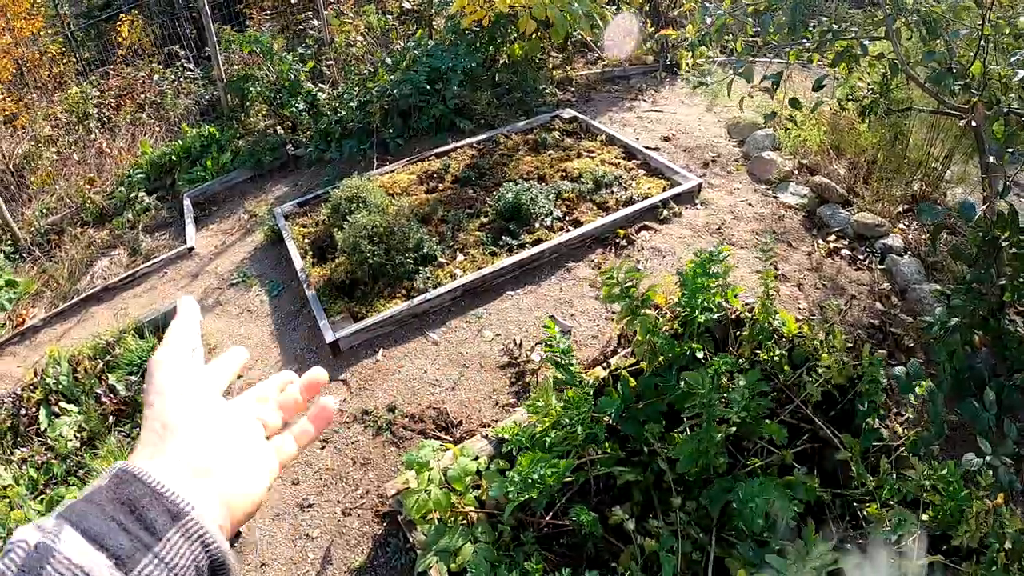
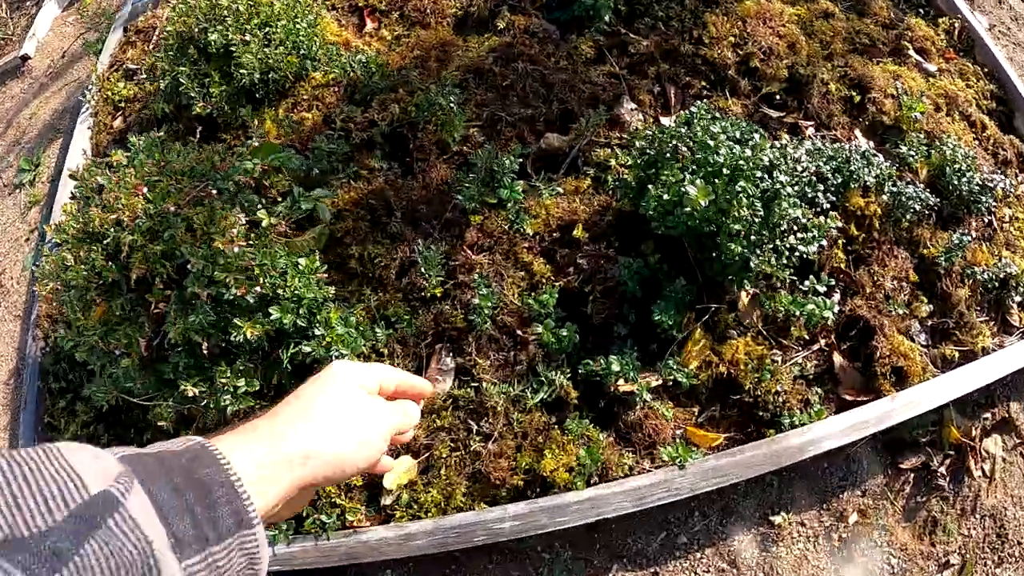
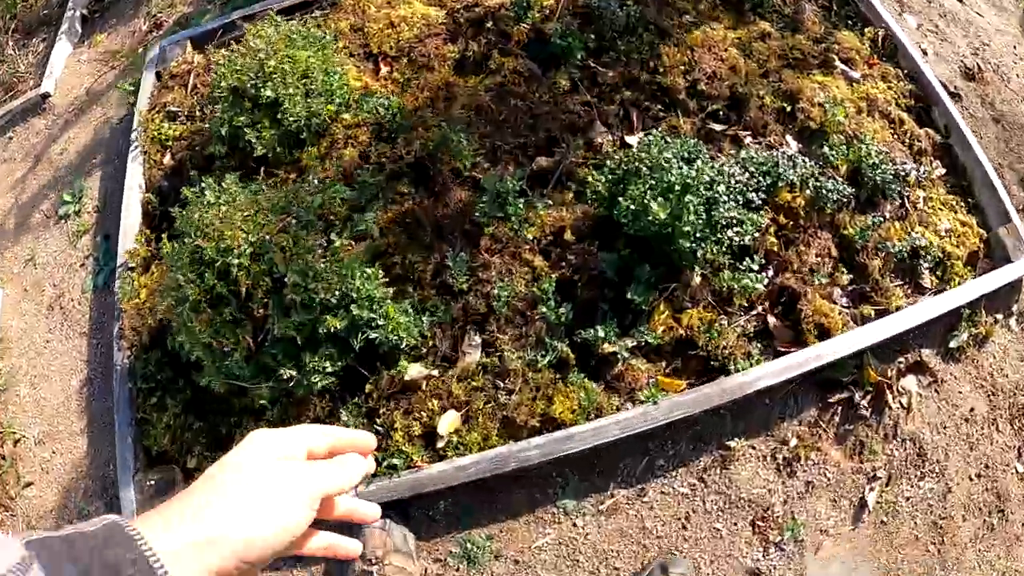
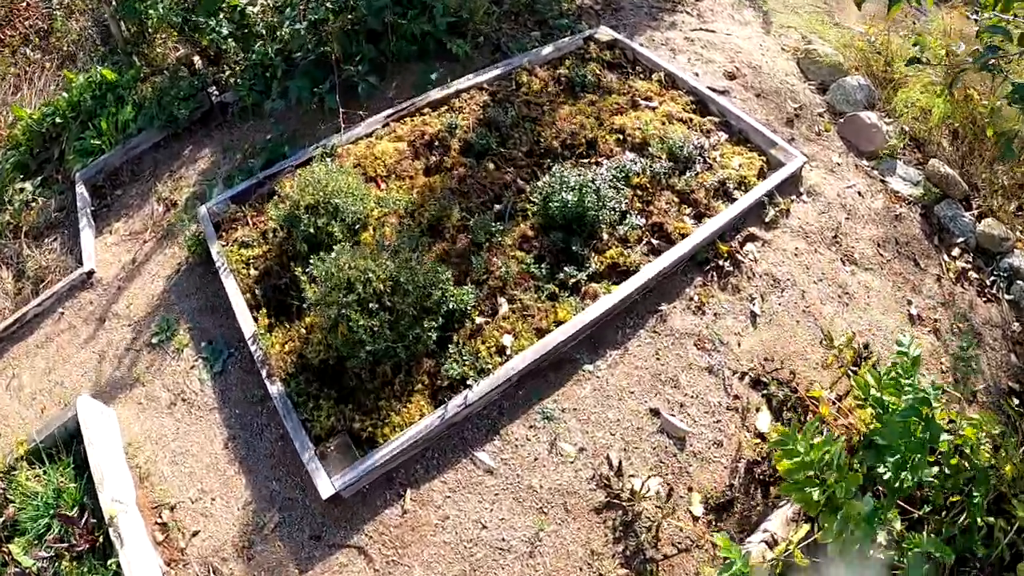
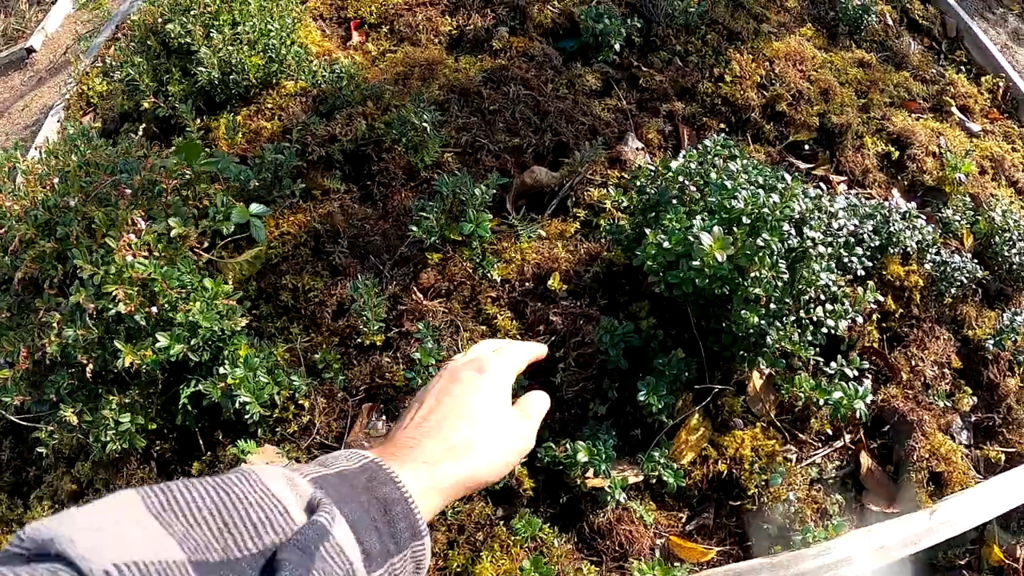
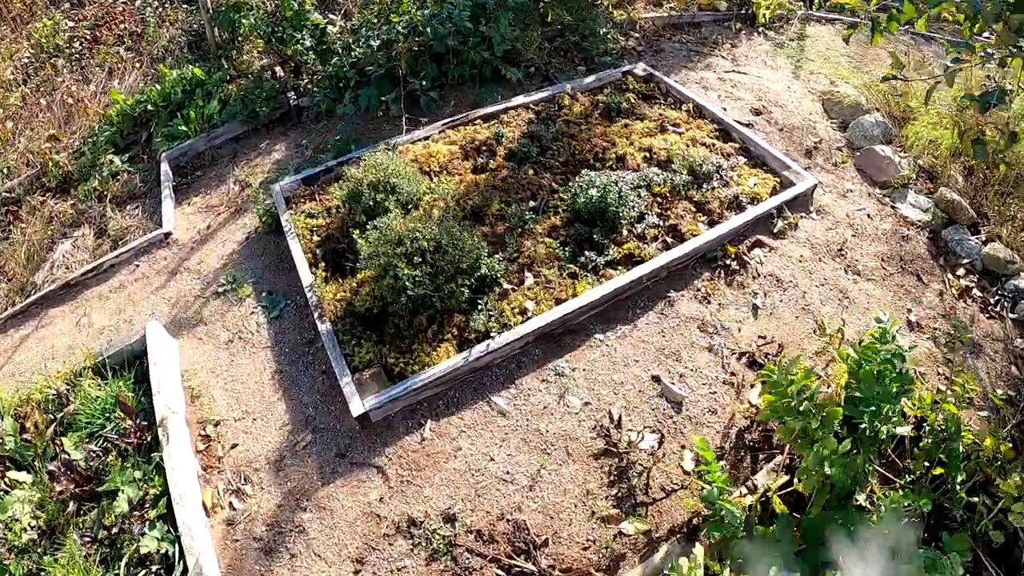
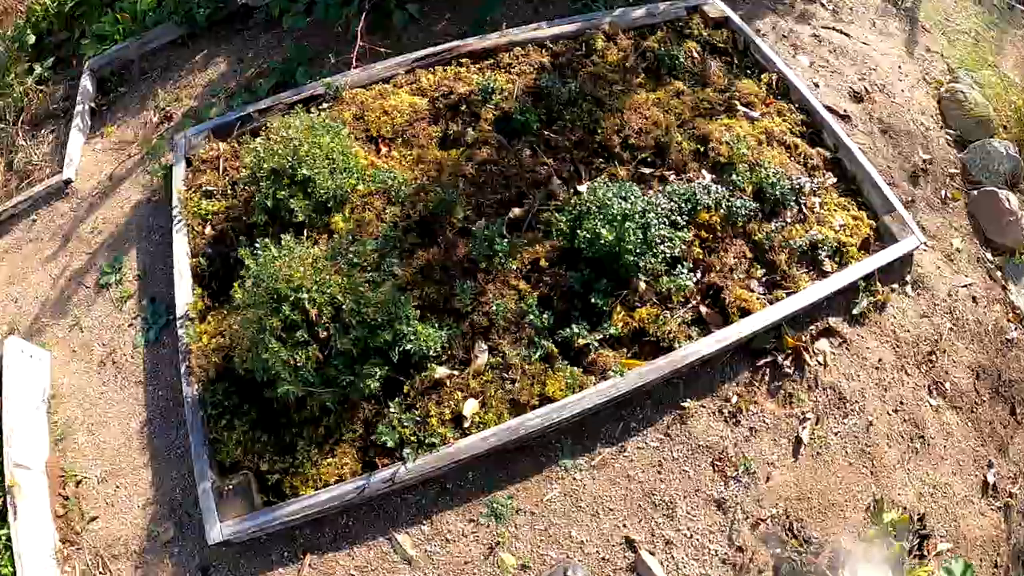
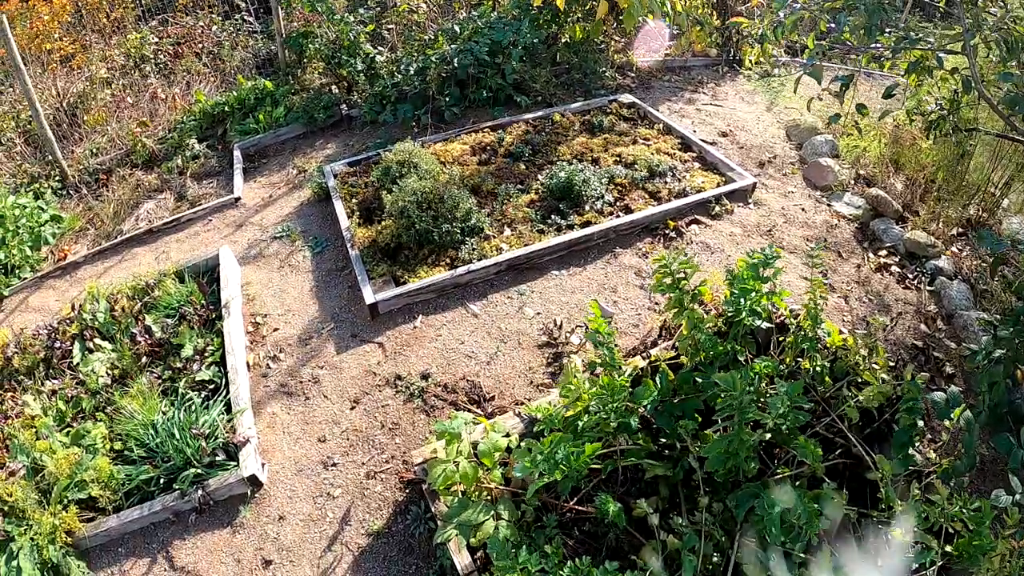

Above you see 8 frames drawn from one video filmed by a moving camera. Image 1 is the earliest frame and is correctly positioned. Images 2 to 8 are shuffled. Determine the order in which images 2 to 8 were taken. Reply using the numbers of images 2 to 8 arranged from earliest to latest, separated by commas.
8, 6, 4, 7, 3, 2, 5
